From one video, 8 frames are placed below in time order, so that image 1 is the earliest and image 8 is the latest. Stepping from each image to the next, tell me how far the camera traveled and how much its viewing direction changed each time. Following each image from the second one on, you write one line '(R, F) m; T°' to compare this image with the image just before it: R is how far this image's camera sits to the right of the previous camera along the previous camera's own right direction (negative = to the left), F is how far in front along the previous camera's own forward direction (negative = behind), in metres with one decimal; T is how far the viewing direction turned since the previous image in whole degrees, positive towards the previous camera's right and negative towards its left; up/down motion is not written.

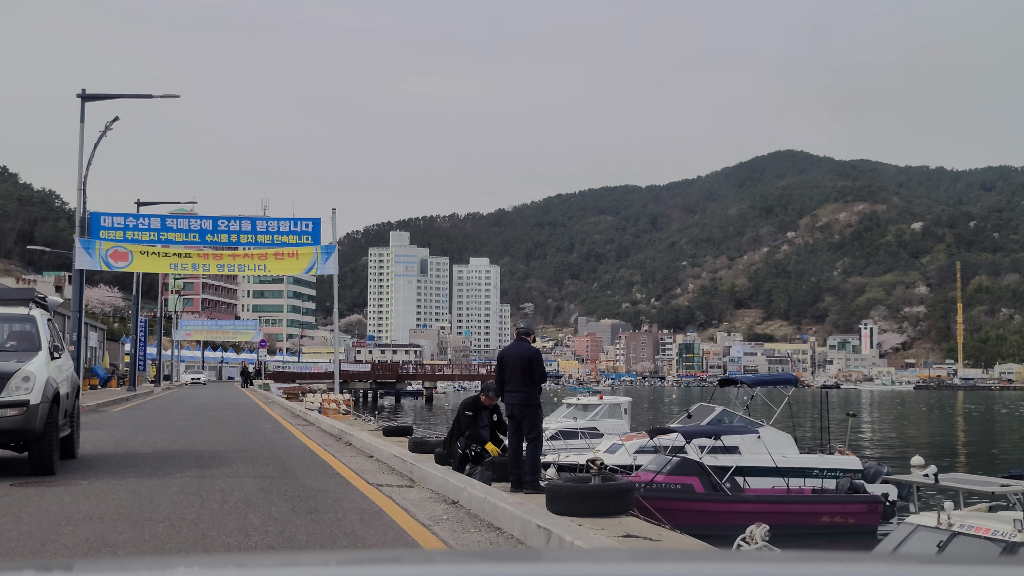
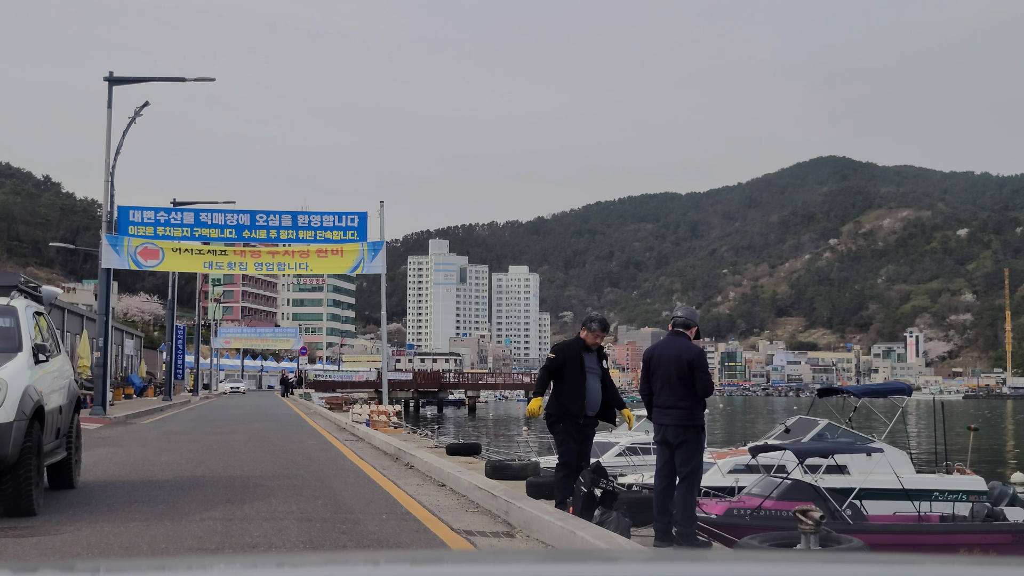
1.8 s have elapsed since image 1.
(-0.8, +2.9) m; -2°
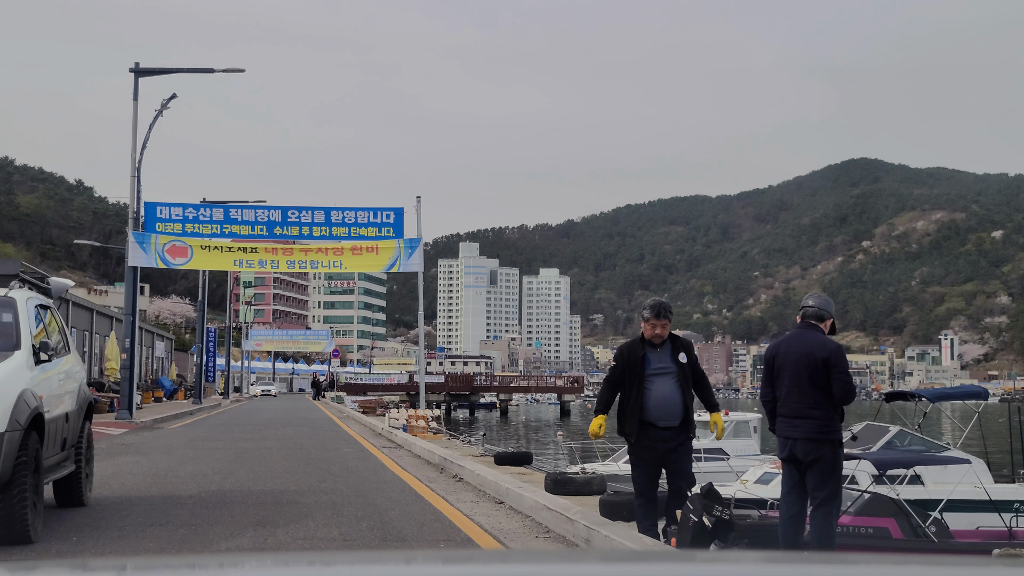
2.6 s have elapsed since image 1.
(-0.4, +1.4) m; -2°
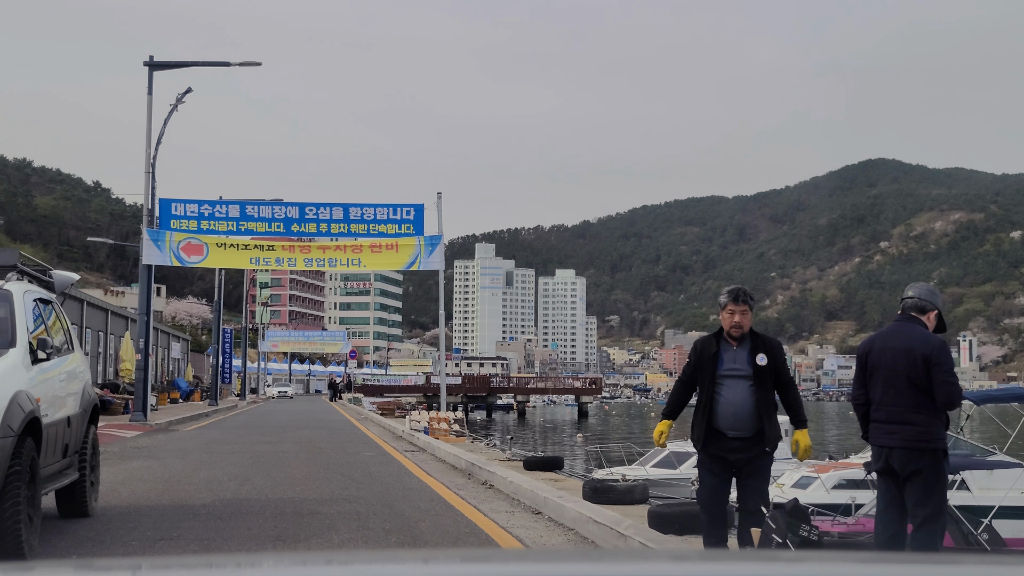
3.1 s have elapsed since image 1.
(-0.2, +0.8) m; -1°
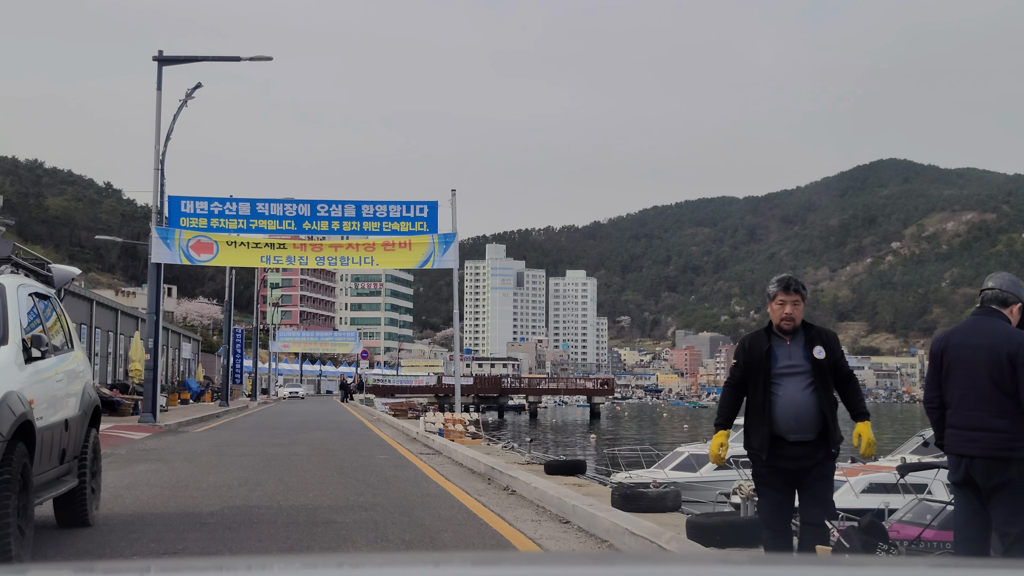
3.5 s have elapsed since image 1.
(-0.1, +0.6) m; -1°
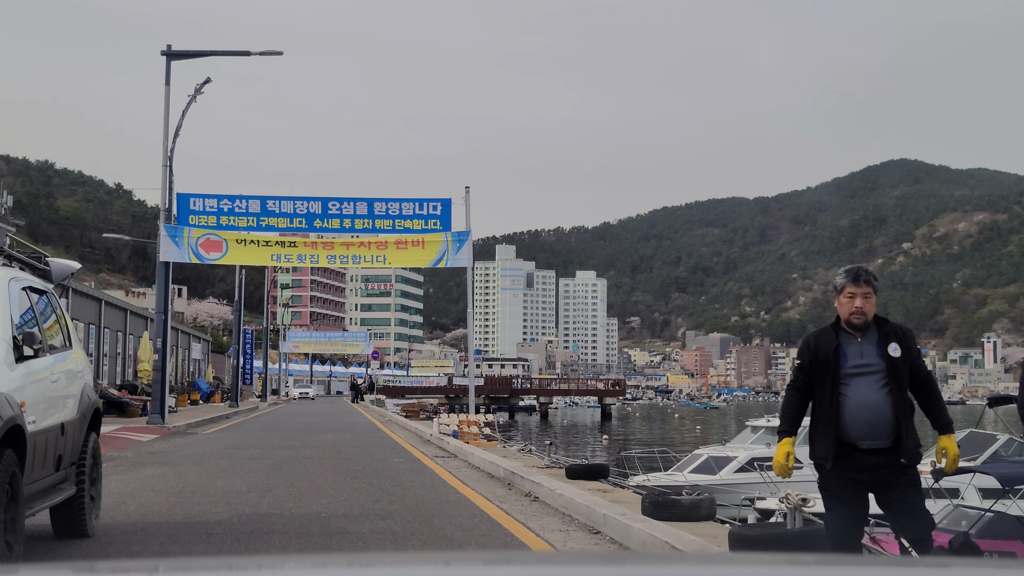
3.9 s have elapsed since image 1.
(-0.1, +0.5) m; -1°
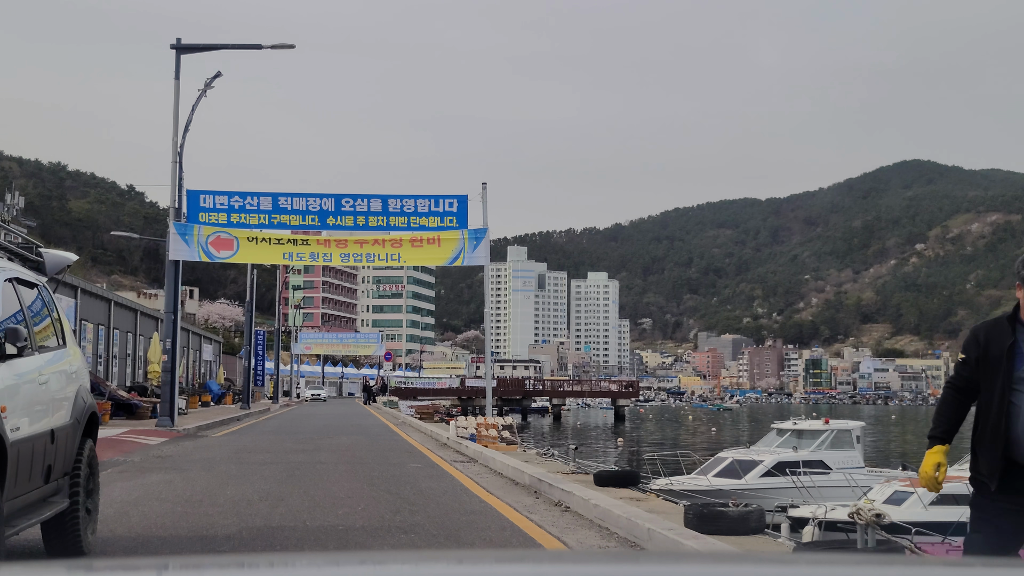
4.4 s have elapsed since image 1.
(-0.2, +0.7) m; -1°
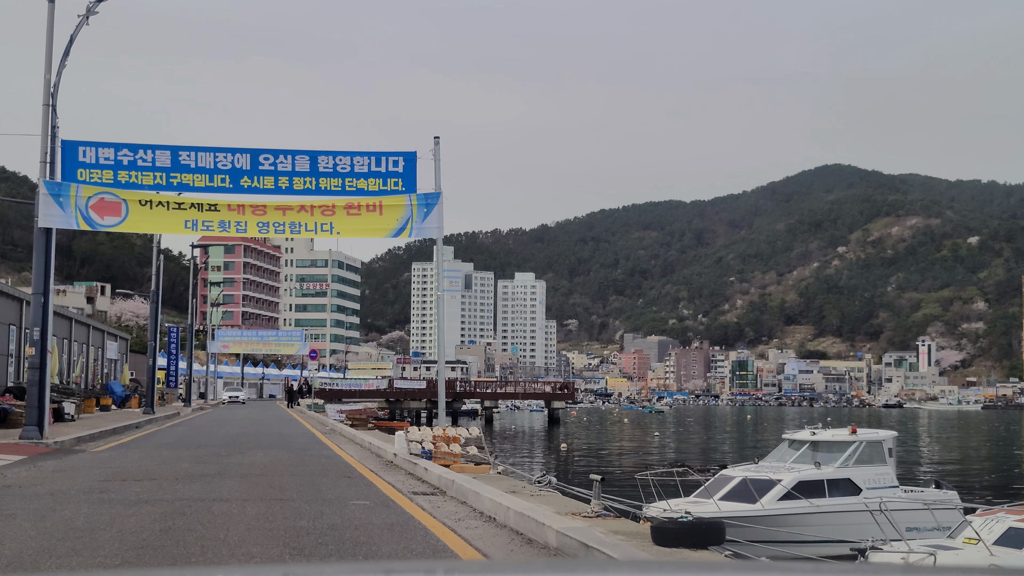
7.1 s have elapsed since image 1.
(-0.7, +4.5) m; +4°
